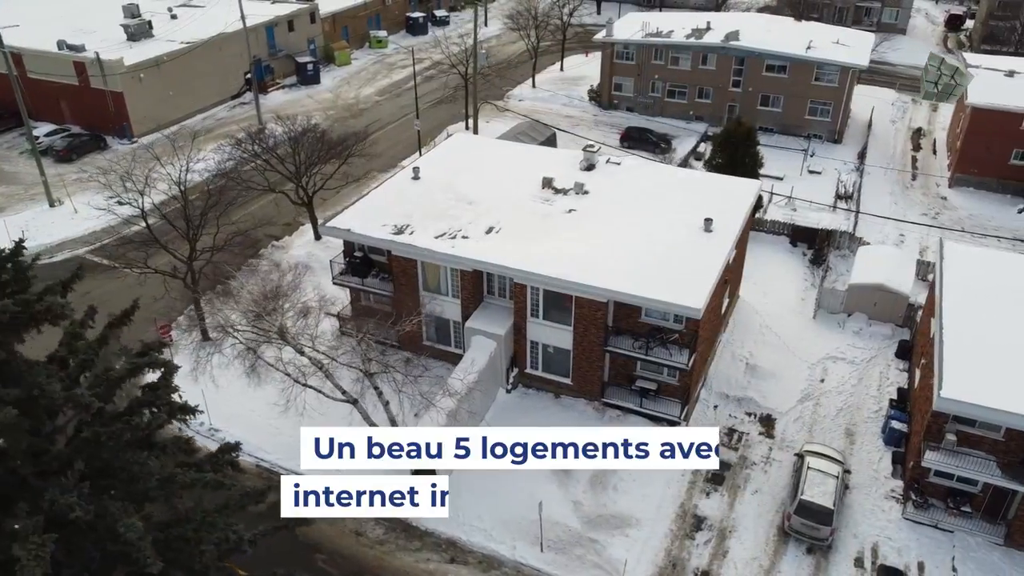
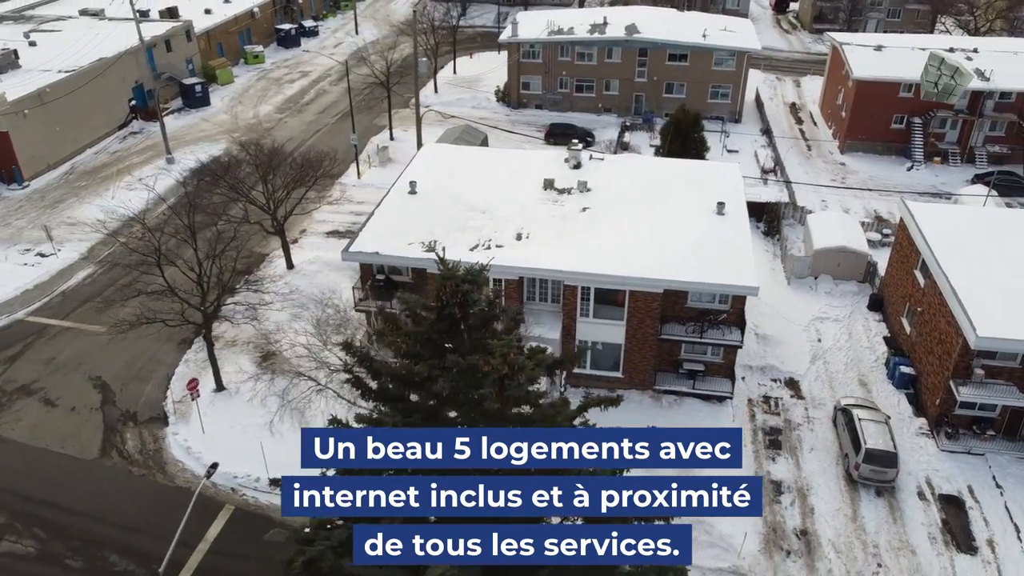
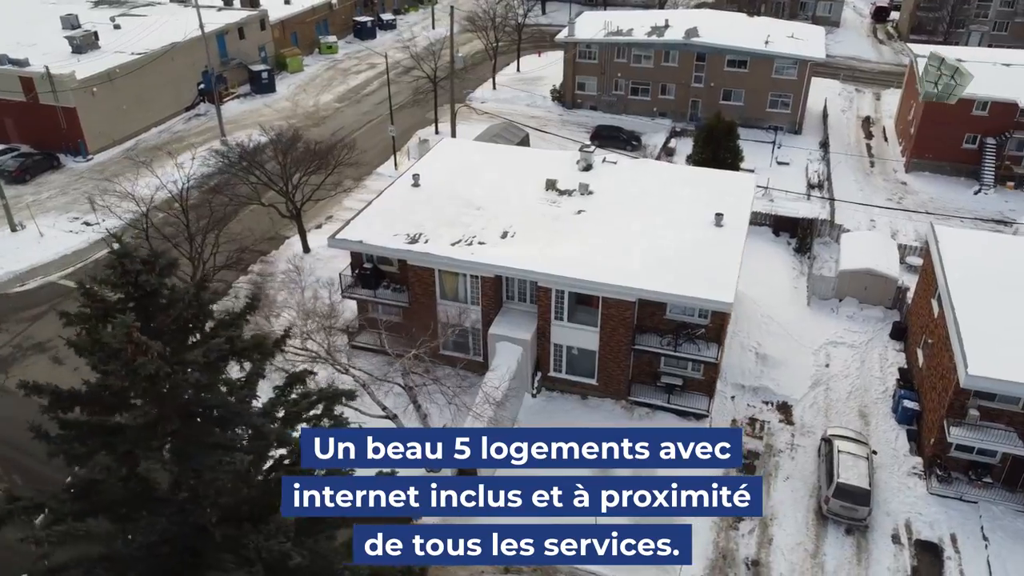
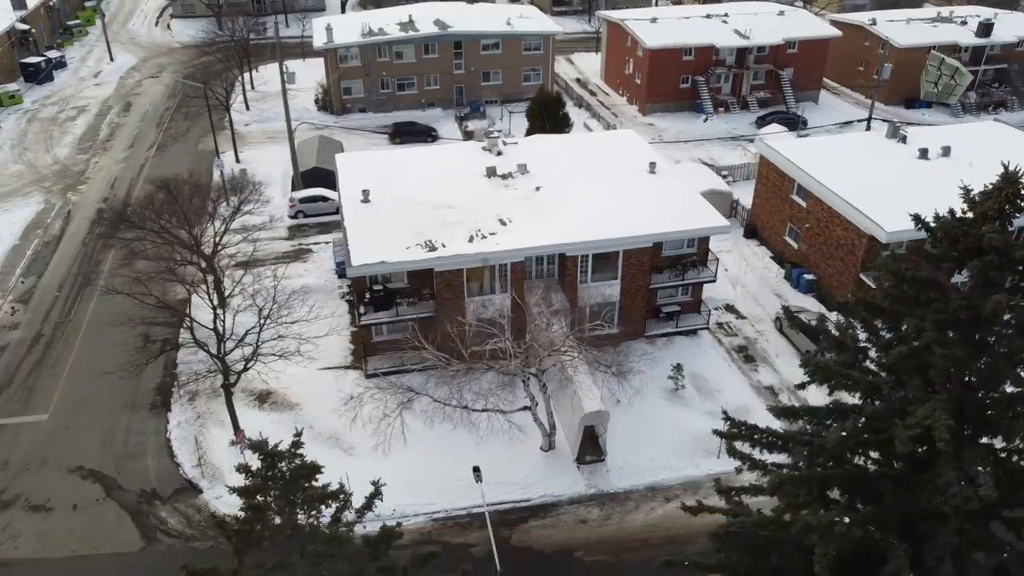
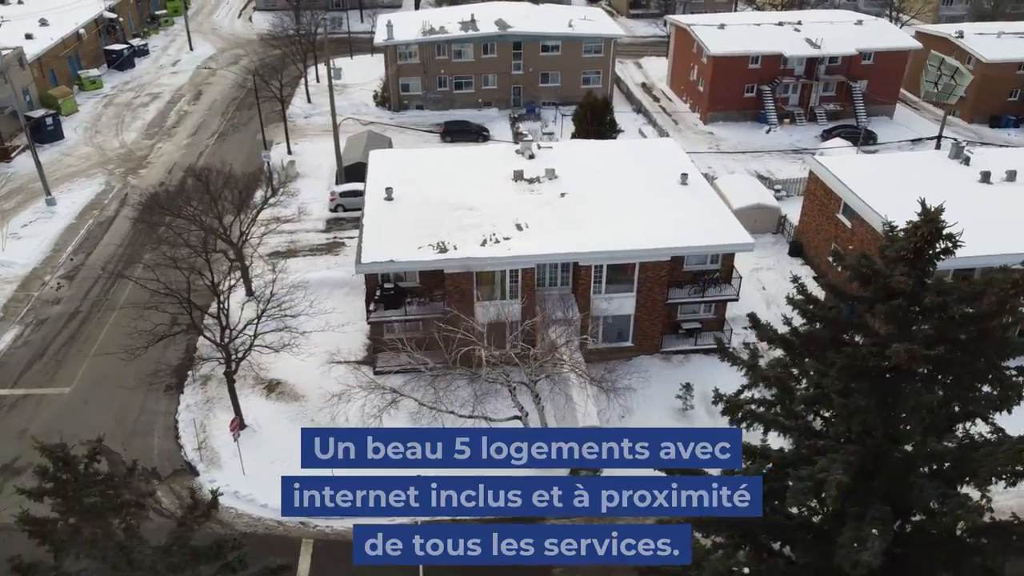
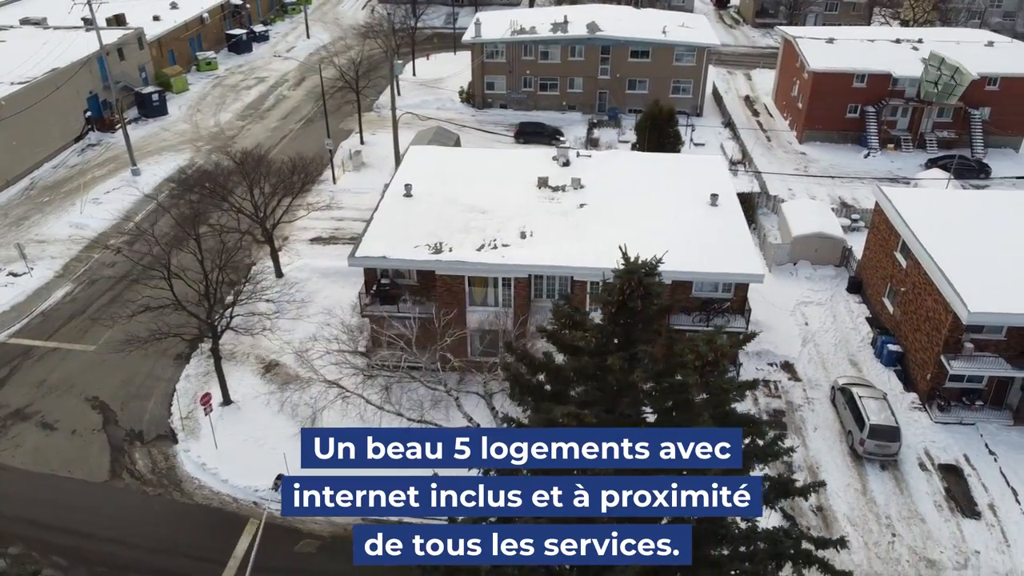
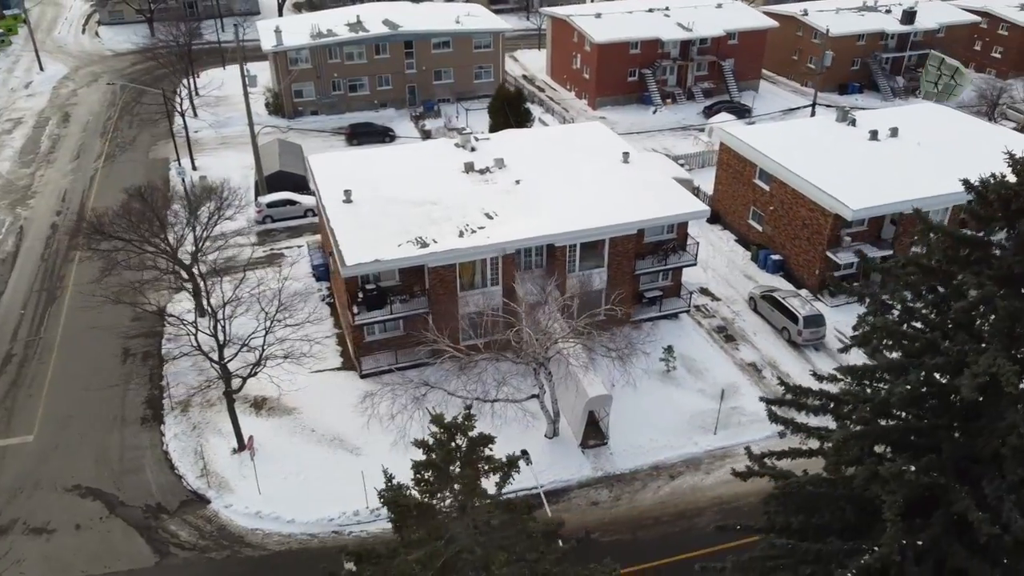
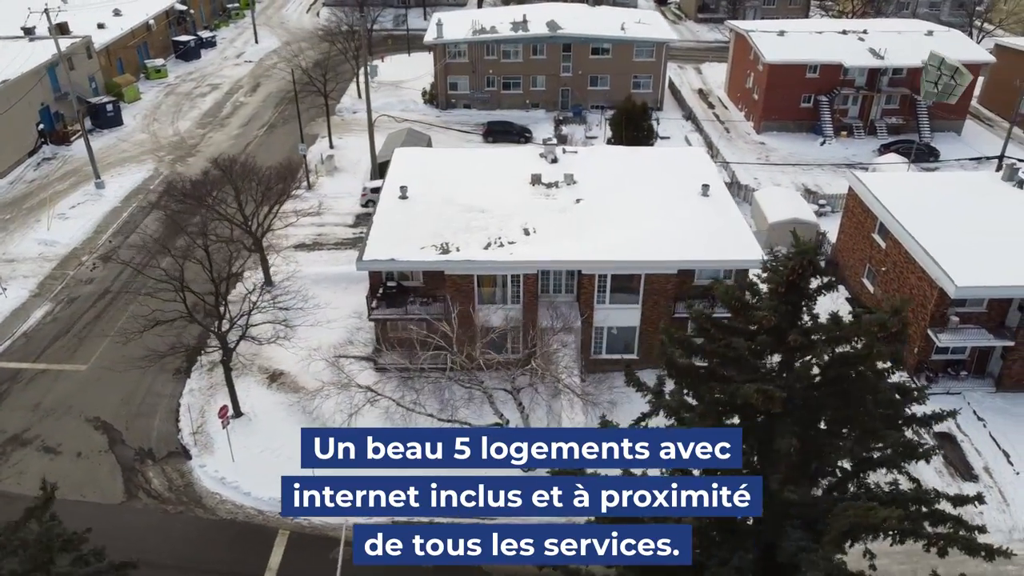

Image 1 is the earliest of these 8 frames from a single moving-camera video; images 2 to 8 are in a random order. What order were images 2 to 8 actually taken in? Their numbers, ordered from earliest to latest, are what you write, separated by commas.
3, 2, 6, 8, 5, 4, 7
